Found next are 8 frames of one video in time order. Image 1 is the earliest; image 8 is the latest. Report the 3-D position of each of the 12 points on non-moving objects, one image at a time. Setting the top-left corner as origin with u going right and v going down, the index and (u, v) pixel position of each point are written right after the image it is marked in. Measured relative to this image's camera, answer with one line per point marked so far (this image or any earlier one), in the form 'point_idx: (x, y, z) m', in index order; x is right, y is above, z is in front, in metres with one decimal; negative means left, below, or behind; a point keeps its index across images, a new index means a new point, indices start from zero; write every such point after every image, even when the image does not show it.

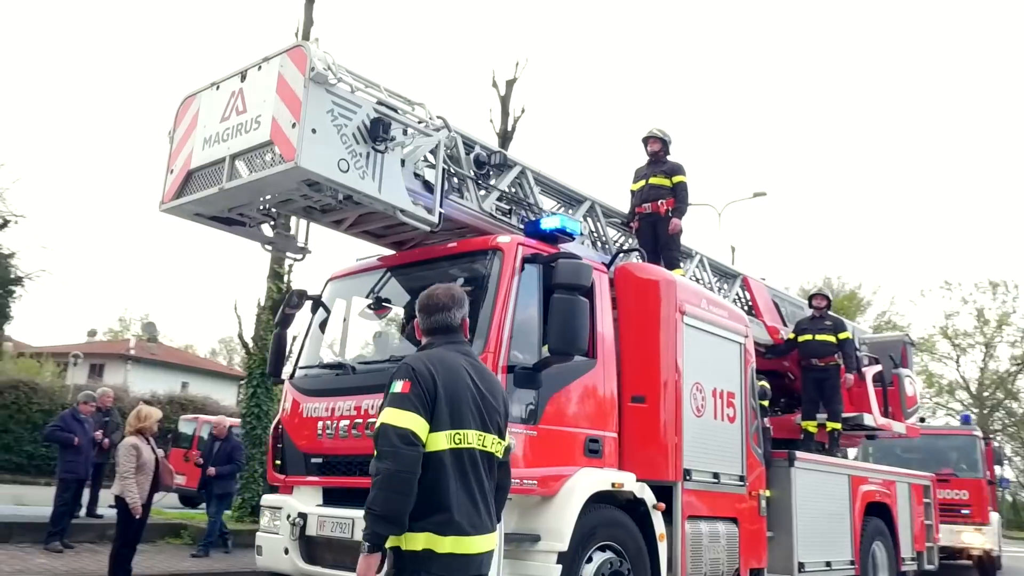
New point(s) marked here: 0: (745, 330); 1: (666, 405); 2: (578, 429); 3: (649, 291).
0: (+2.0, -0.3, +7.2) m
1: (+1.1, -0.8, +6.1) m
2: (+0.4, -0.9, +5.6) m
3: (+1.0, 0.0, +6.3) m
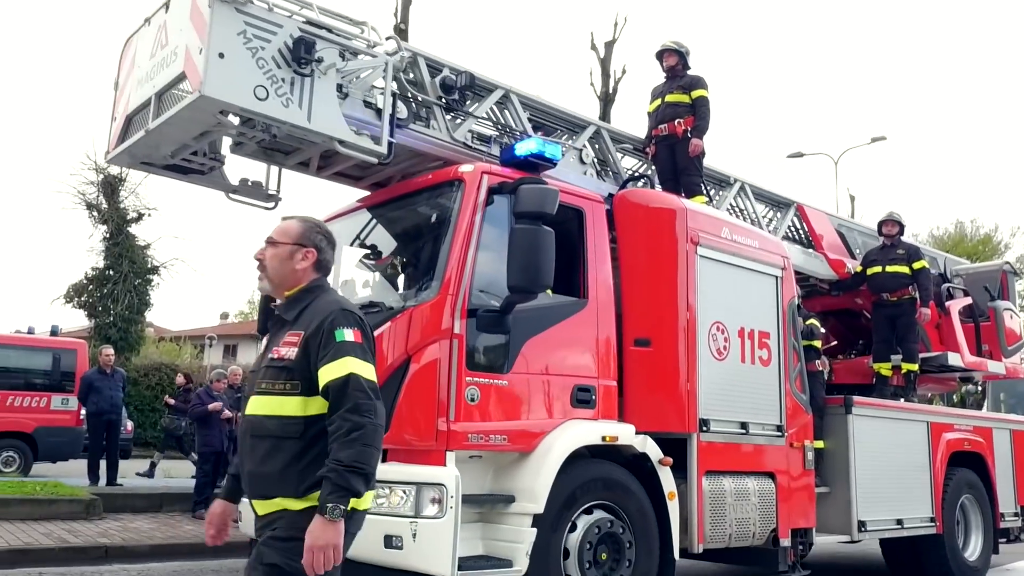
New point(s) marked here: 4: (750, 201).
0: (+2.0, +0.2, +6.3) m
1: (+1.0, -0.4, +5.4) m
2: (+0.3, -0.5, +4.9) m
3: (+0.9, +0.4, +5.6) m
4: (+2.0, +0.8, +7.4) m
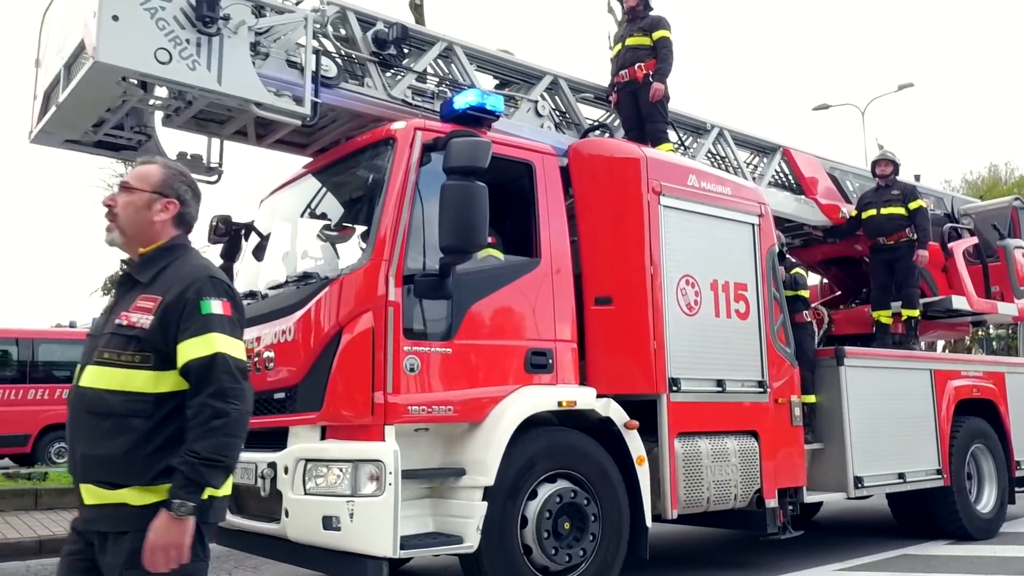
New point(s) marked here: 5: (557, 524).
0: (+1.7, +0.6, +5.9) m
1: (+0.8, -0.1, +5.1) m
2: (0.0, -0.3, +4.7) m
3: (+0.6, +0.7, +5.3) m
4: (+1.8, +1.2, +7.0) m
5: (+0.2, -1.3, +4.6) m
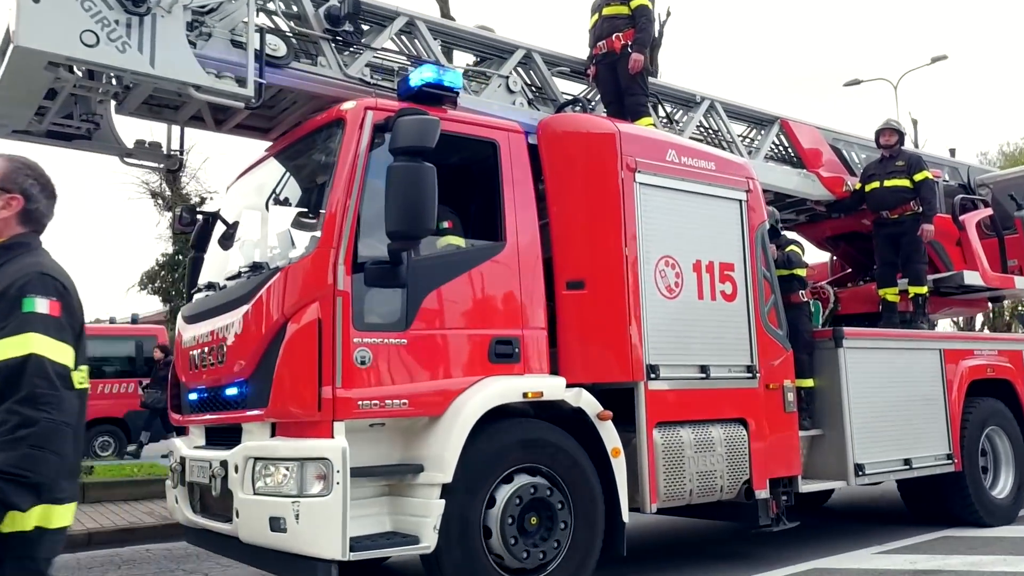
0: (+1.6, +0.7, +5.6) m
1: (+0.6, 0.0, +4.8) m
2: (-0.2, -0.2, +4.4) m
3: (+0.4, +0.8, +5.0) m
4: (+1.6, +1.3, +6.6) m
5: (+0.1, -1.2, +4.4) m
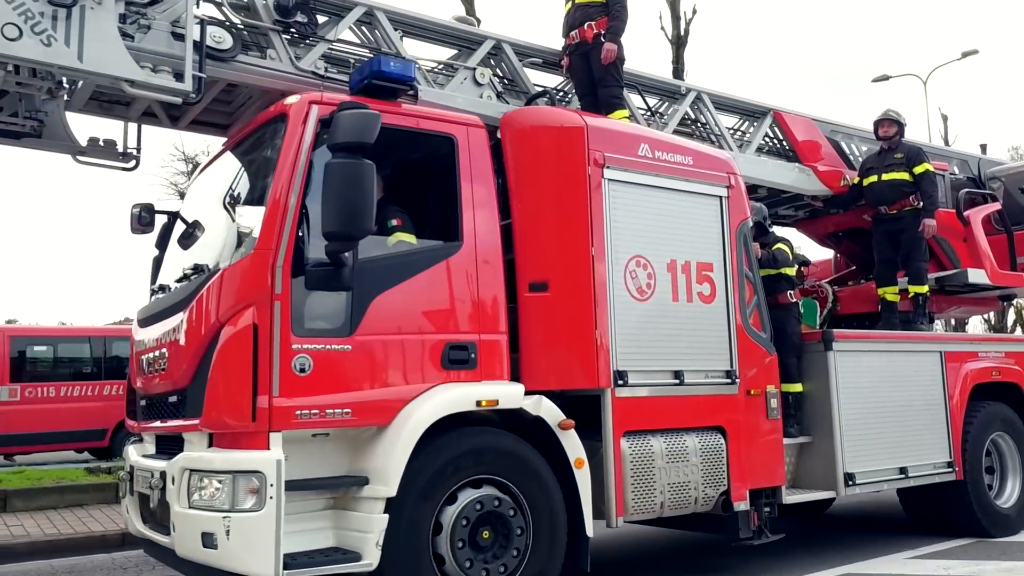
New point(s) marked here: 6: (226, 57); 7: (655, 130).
0: (+1.4, +0.7, +5.4) m
1: (+0.4, 0.0, +4.6) m
2: (-0.4, -0.2, +4.2) m
3: (+0.2, +0.8, +4.8) m
4: (+1.5, +1.3, +6.4) m
5: (-0.2, -1.2, +4.1) m
6: (-1.4, +1.2, +4.3) m
7: (+0.9, +1.0, +5.2) m
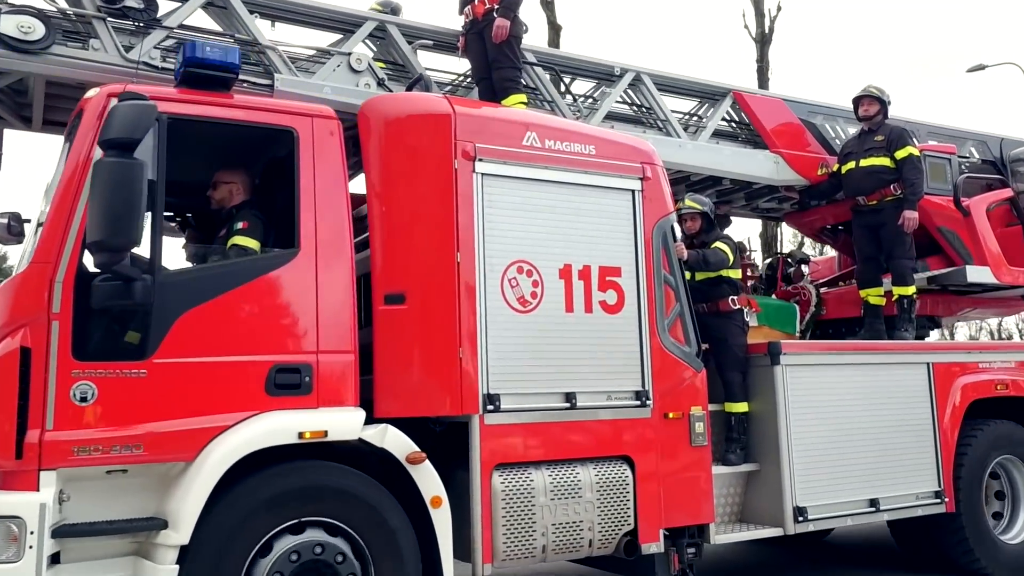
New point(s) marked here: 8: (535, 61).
0: (+0.7, +0.7, +4.7) m
1: (-0.3, -0.1, +4.0) m
2: (-1.1, -0.3, +3.7) m
3: (-0.5, +0.8, +4.2) m
4: (+0.9, +1.3, +5.7) m
5: (-0.9, -1.3, +3.6) m
6: (-2.2, +1.1, +3.9) m
7: (+0.2, +0.9, +4.5) m
8: (+0.1, +1.4, +5.2) m
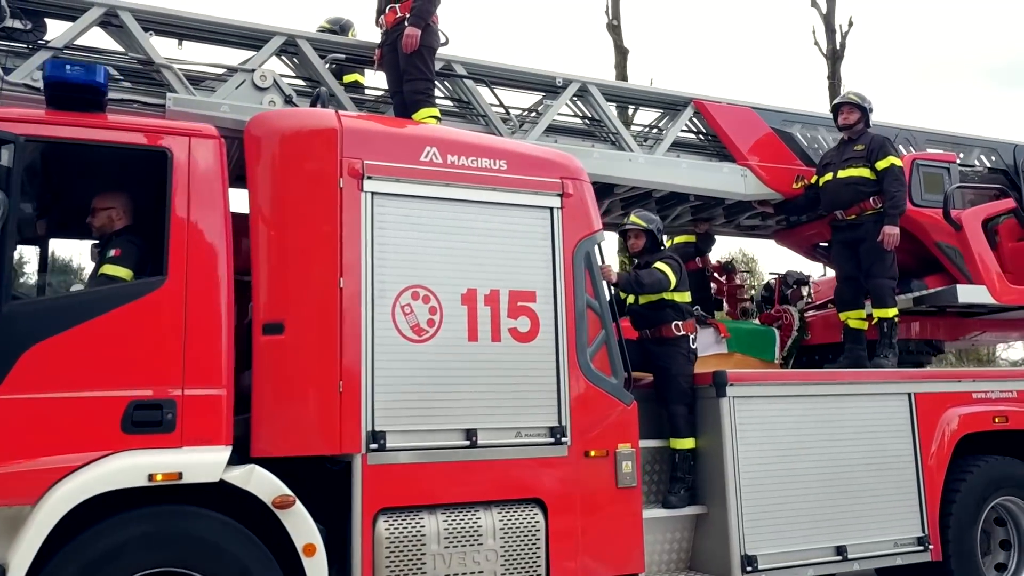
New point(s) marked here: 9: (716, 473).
0: (+0.3, +0.5, +4.3) m
1: (-0.8, -0.2, +3.7) m
2: (-1.6, -0.4, +3.5) m
3: (-0.9, +0.6, +3.9) m
4: (+0.5, +1.1, +5.3) m
5: (-1.4, -1.4, +3.3) m
6: (-2.7, +1.0, +3.8) m
7: (-0.2, +0.8, +4.2) m
8: (-0.3, +1.2, +4.9) m
9: (+1.1, -1.0, +4.5) m
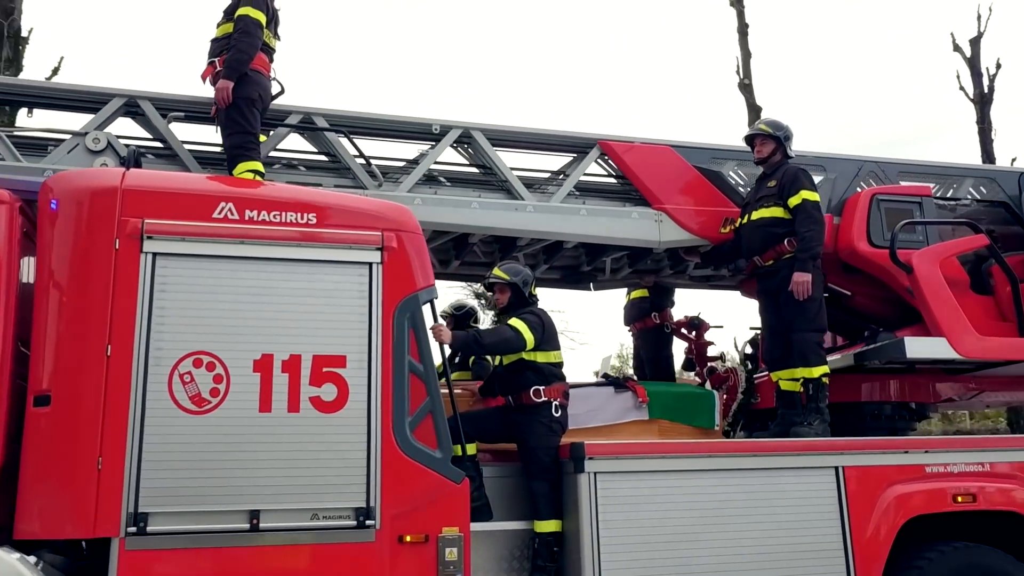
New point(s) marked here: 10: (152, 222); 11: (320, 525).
0: (-0.5, +0.2, +3.9) m
1: (-1.7, -0.5, +3.5) m
2: (-2.6, -0.7, +3.3) m
3: (-1.8, +0.3, +3.7) m
4: (-0.1, +0.8, +4.9) m
5: (-2.3, -1.6, +3.1) m
6: (-3.5, +0.6, +3.9) m
7: (-1.1, +0.5, +3.9) m
8: (-1.0, +0.9, +4.7) m
9: (+0.3, -1.2, +3.9) m
10: (-1.5, +0.3, +3.7) m
11: (-0.8, -1.0, +3.5) m
